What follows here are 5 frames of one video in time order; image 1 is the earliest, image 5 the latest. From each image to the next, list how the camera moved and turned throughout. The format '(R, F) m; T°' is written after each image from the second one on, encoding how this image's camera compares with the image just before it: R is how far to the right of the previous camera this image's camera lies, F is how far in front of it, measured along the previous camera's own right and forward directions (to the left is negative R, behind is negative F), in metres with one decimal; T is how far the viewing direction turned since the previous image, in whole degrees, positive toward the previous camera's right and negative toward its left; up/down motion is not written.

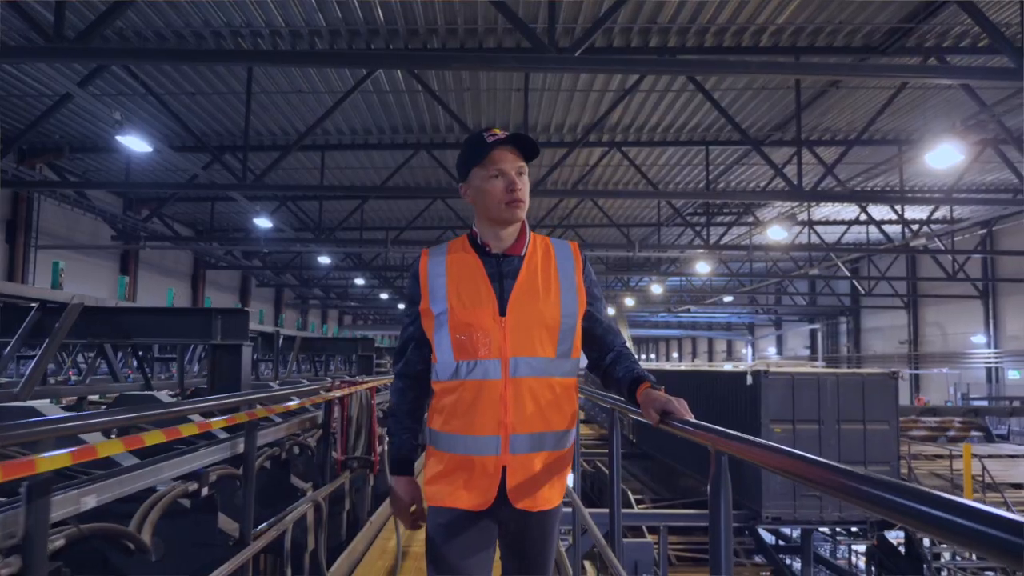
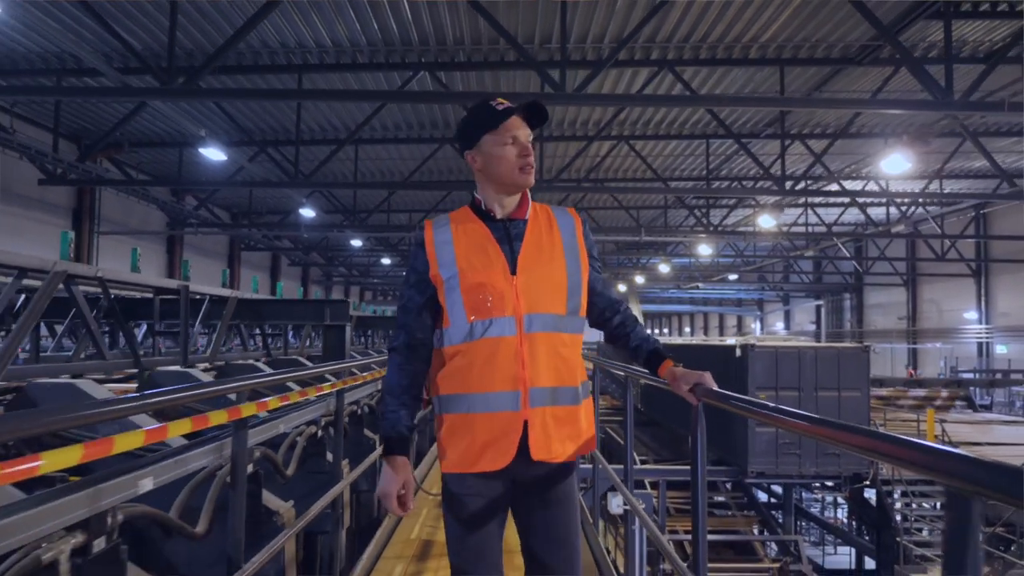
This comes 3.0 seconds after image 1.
(0.0, -1.2) m; -1°
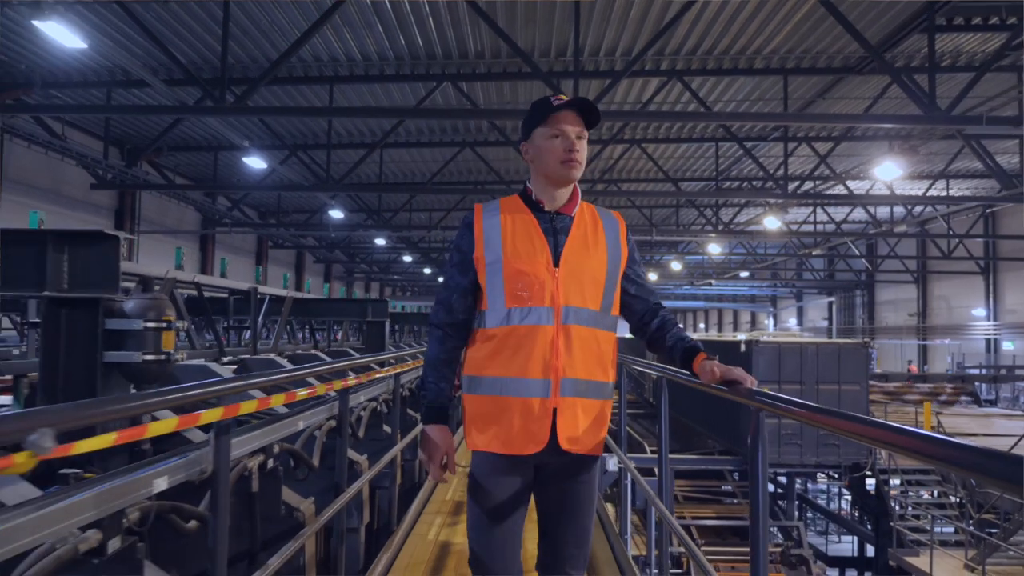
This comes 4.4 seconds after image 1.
(0.0, -0.6) m; -1°
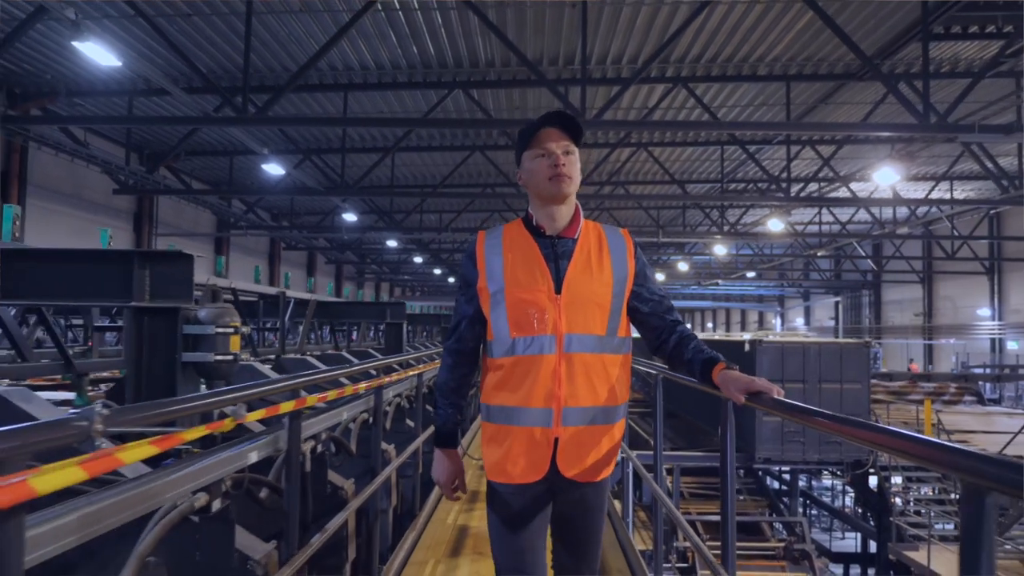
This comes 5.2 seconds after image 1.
(0.0, -0.3) m; -1°
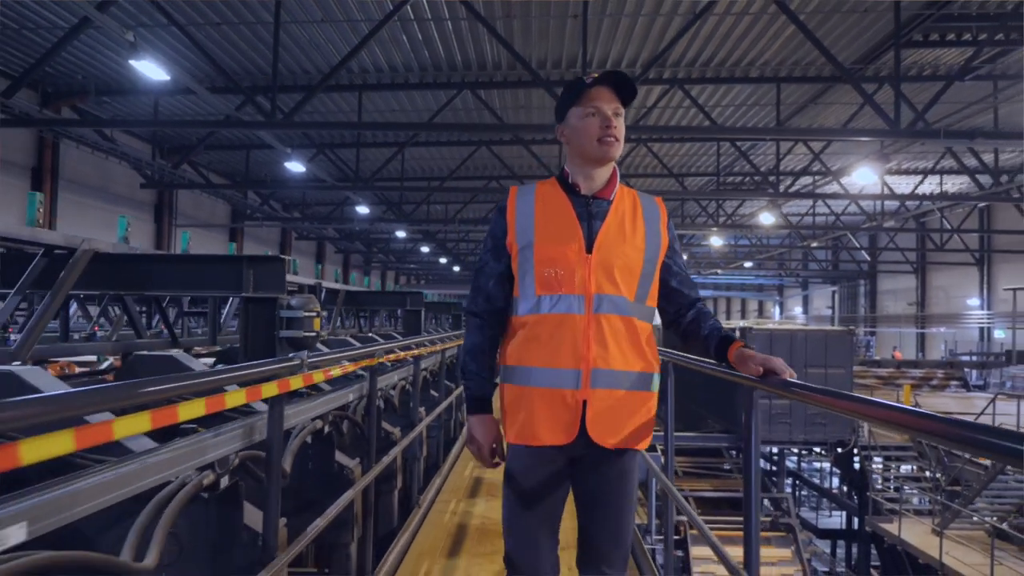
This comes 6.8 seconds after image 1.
(0.0, -0.7) m; 0°
